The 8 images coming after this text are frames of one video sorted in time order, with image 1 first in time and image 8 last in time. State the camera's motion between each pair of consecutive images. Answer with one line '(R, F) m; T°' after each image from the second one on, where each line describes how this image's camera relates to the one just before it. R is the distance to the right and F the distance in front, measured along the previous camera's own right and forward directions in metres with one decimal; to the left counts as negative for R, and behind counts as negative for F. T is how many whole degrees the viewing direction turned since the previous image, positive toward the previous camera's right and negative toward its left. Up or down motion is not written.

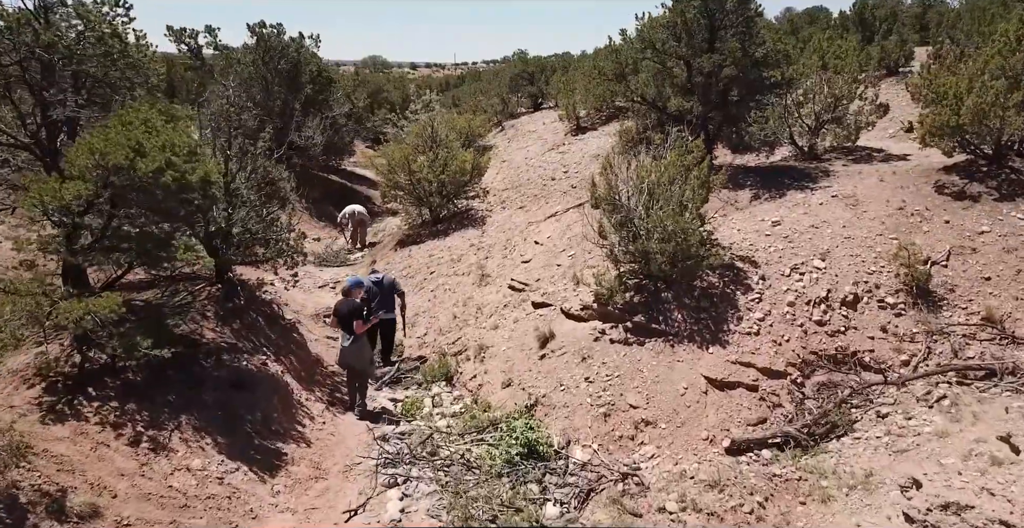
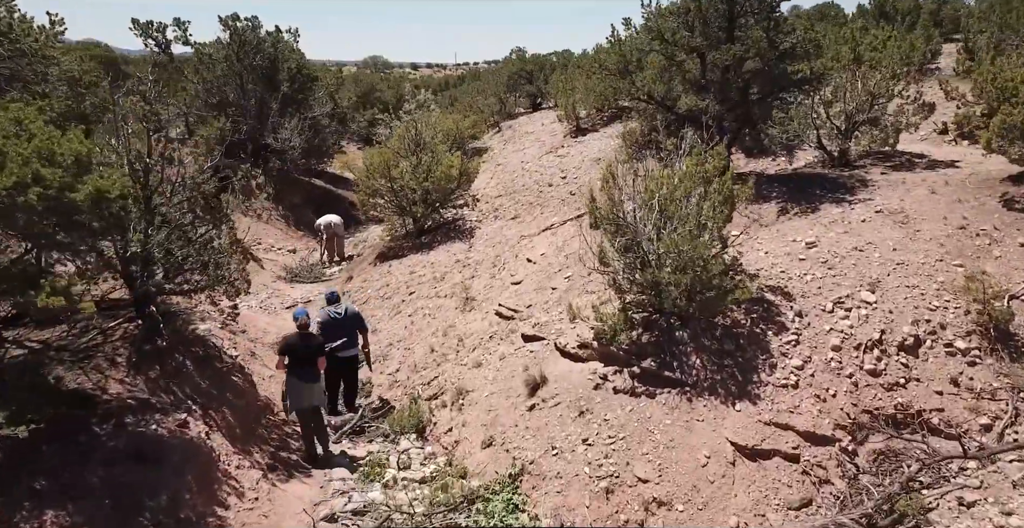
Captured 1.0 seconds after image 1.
(+0.2, +1.3) m; 0°
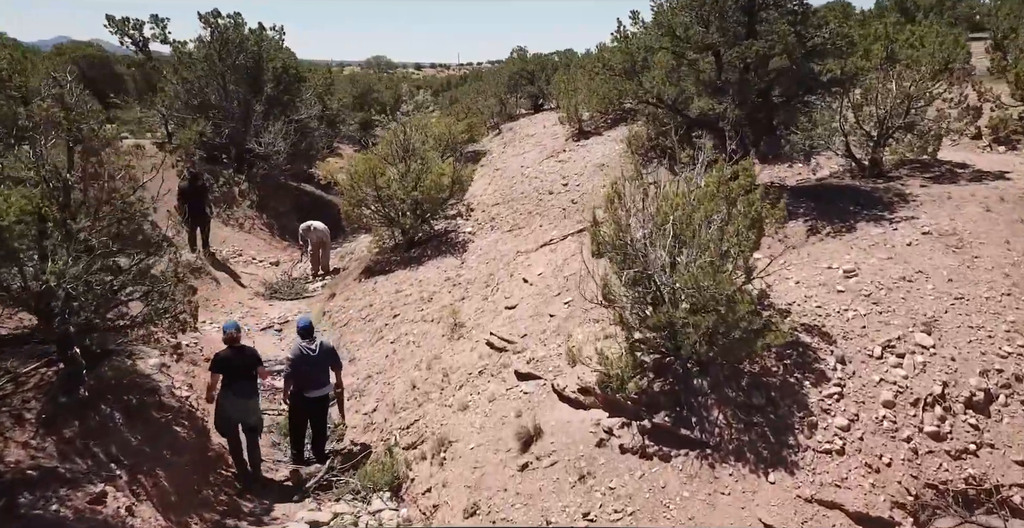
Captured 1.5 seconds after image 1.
(+0.1, +0.9) m; 0°
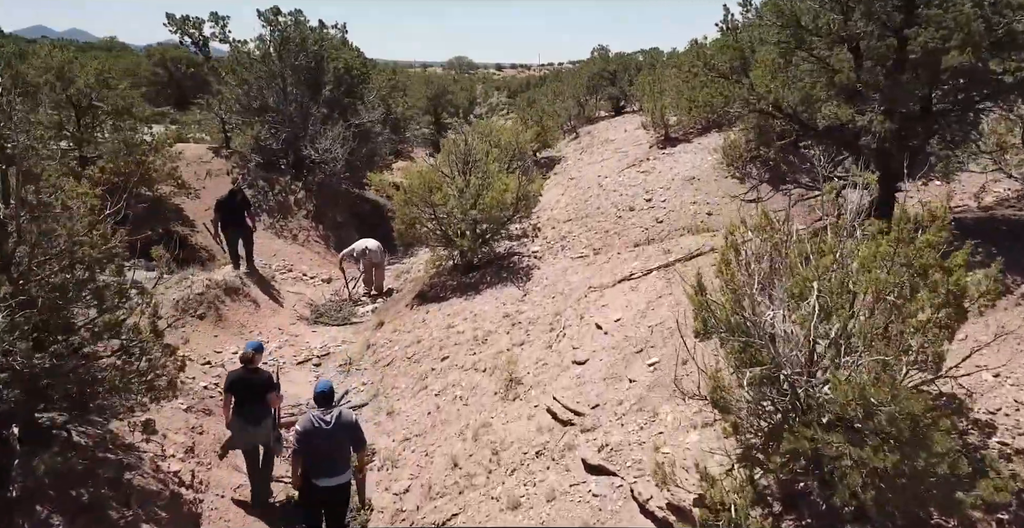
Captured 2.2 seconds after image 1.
(0.0, +1.5) m; -6°
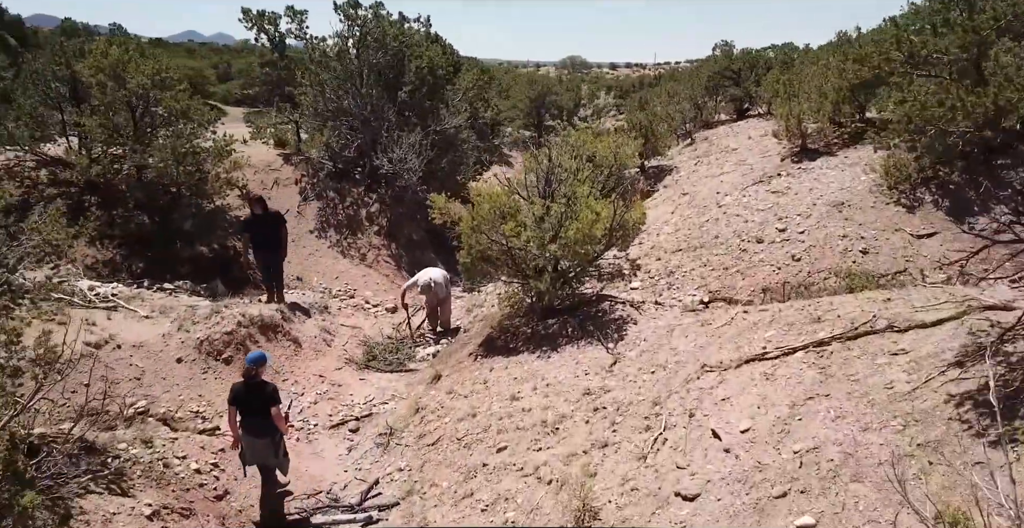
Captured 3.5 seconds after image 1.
(+0.2, +1.9) m; -9°
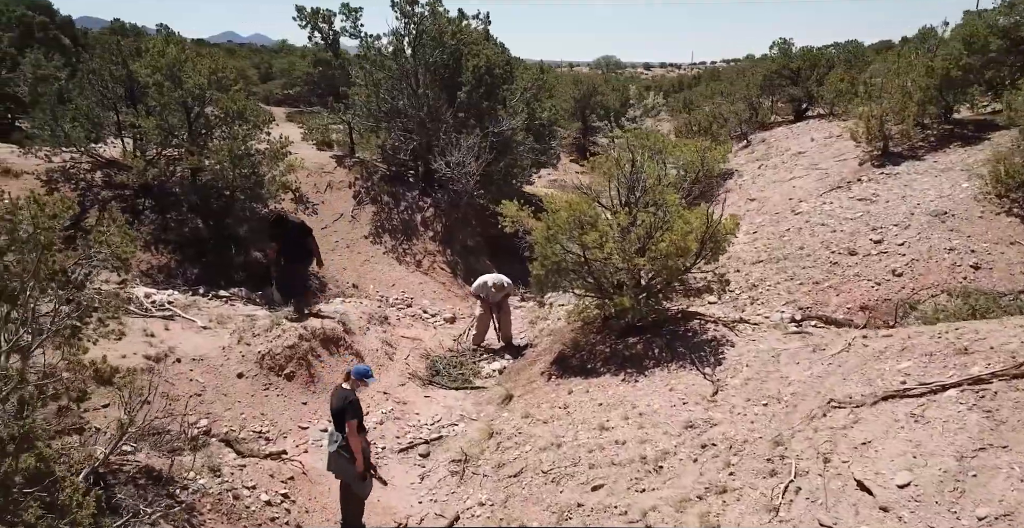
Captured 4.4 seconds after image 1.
(-0.5, +0.5) m; -3°
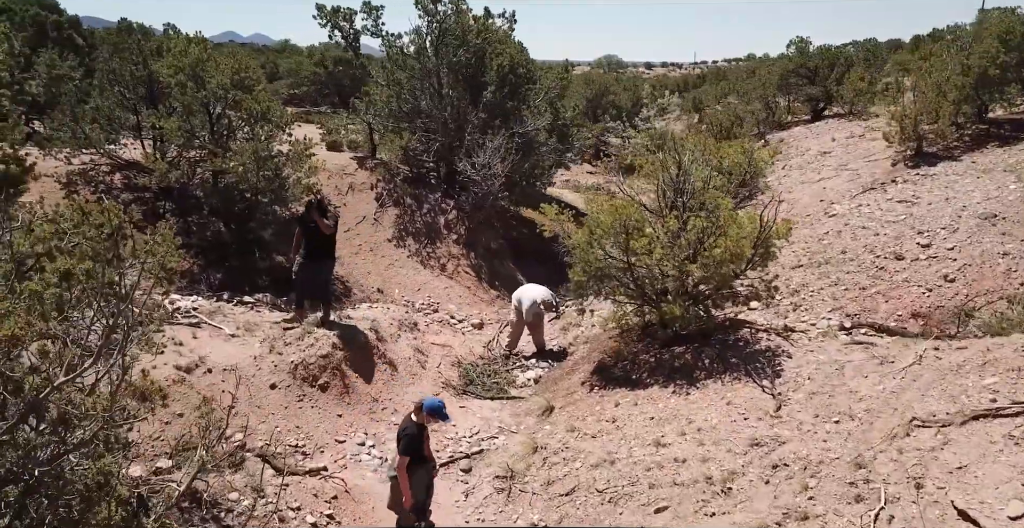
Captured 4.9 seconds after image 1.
(-0.4, +0.3) m; 0°
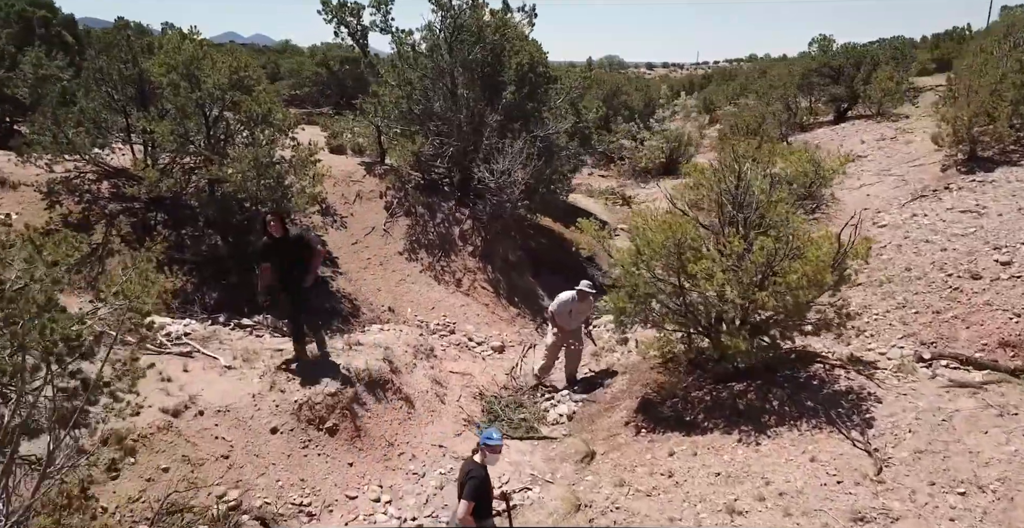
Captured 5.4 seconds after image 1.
(-0.3, +0.9) m; 0°
